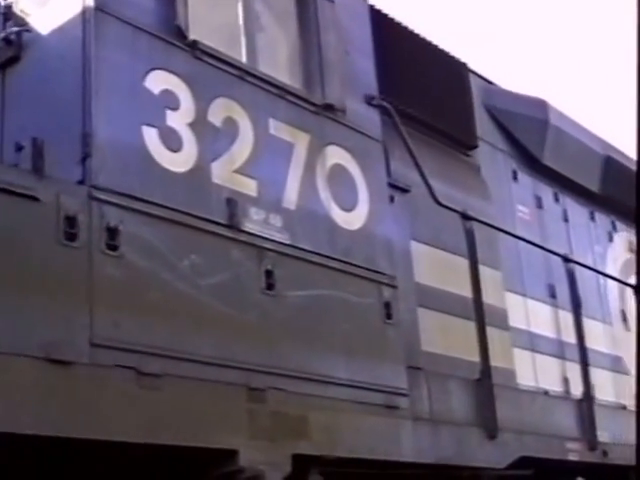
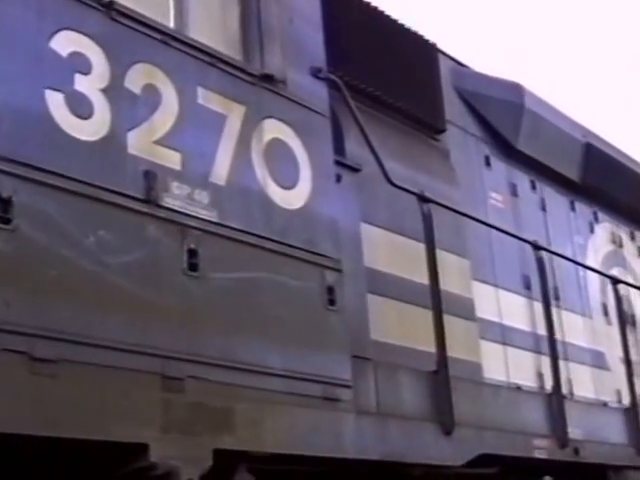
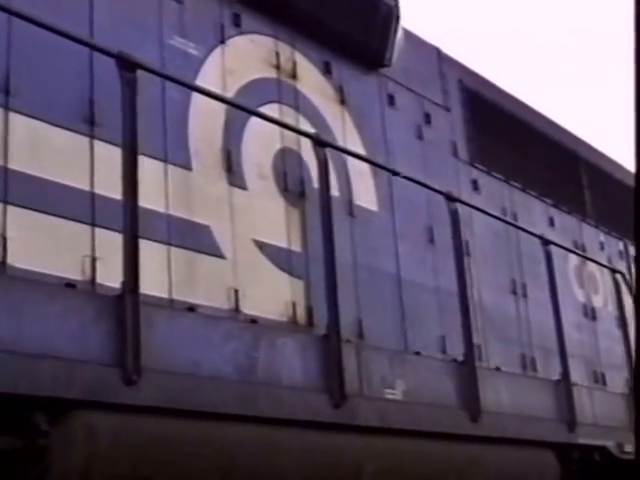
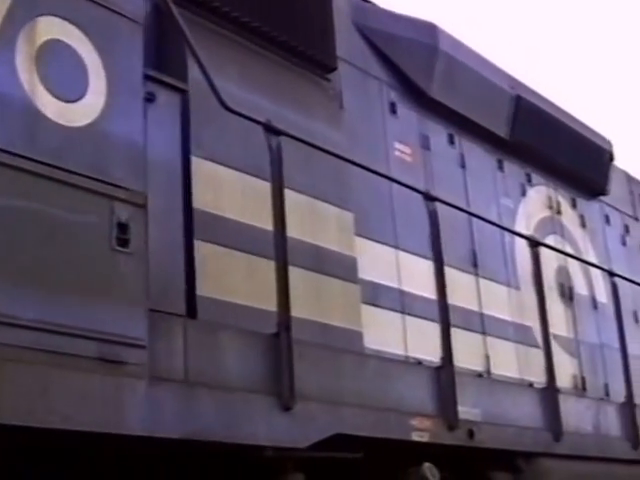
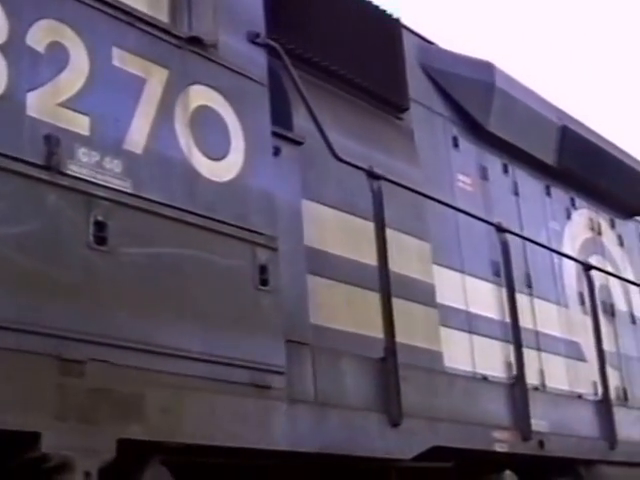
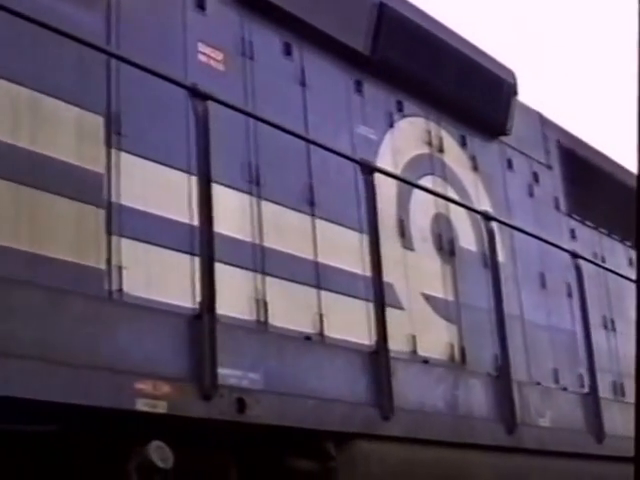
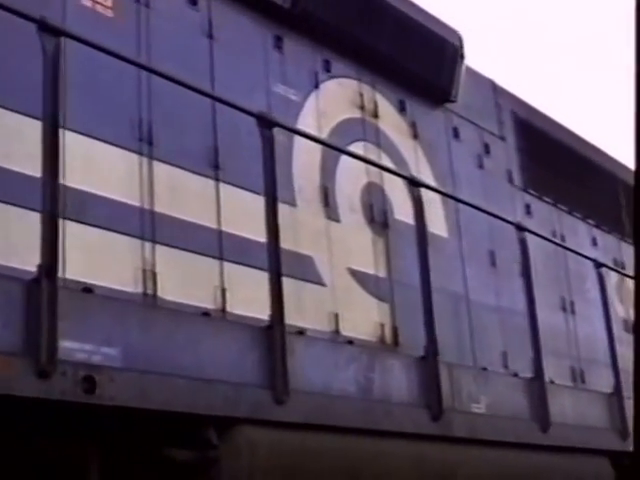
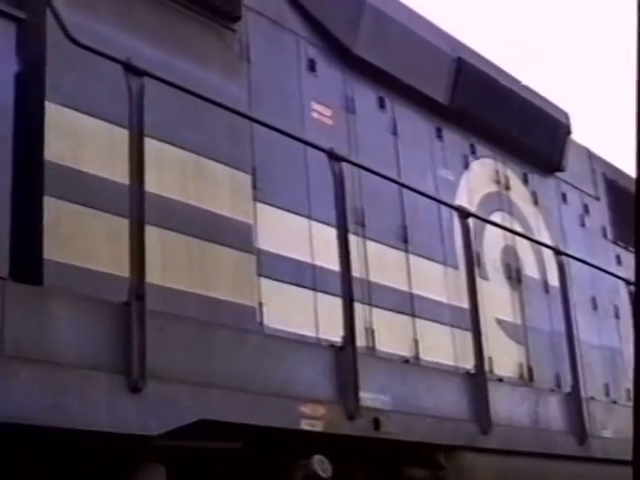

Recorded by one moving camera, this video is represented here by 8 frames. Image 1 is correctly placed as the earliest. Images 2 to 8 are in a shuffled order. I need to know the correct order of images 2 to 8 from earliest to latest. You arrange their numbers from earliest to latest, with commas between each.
2, 5, 4, 8, 6, 7, 3
